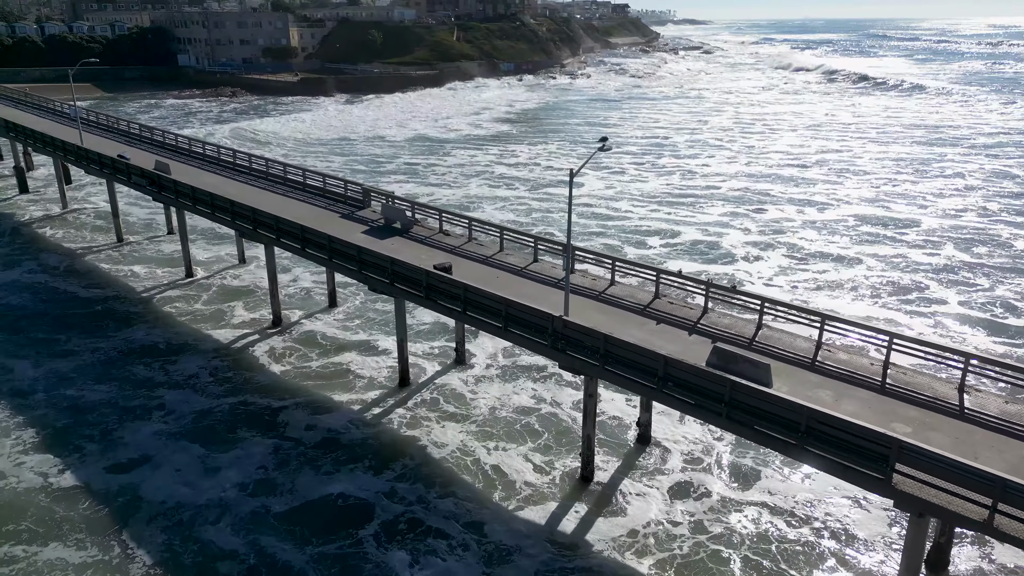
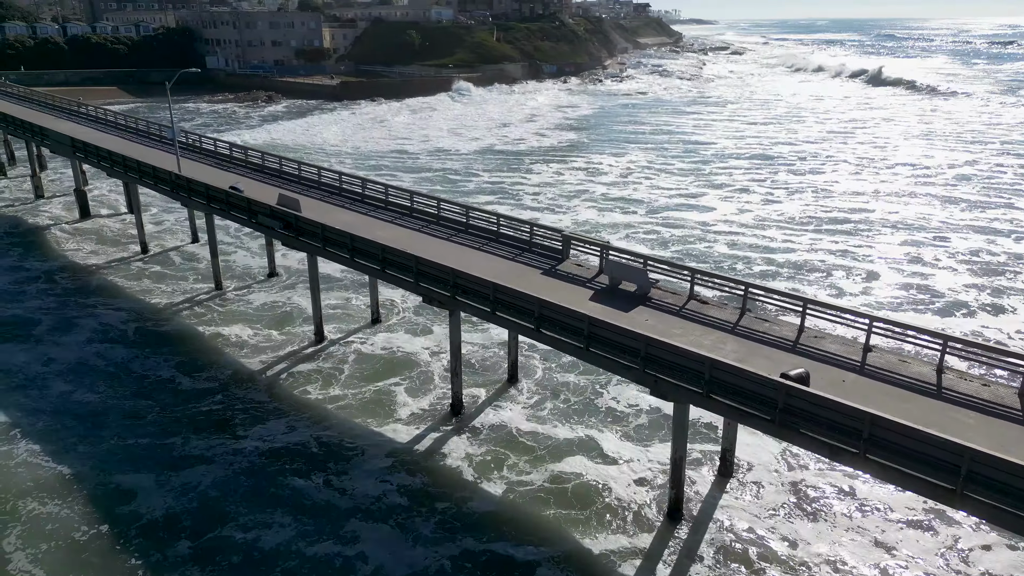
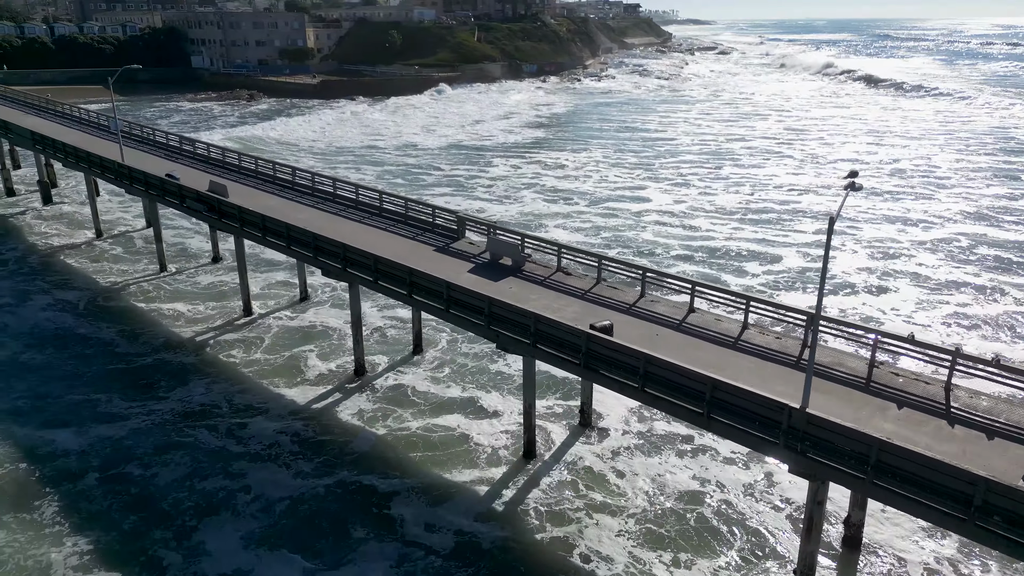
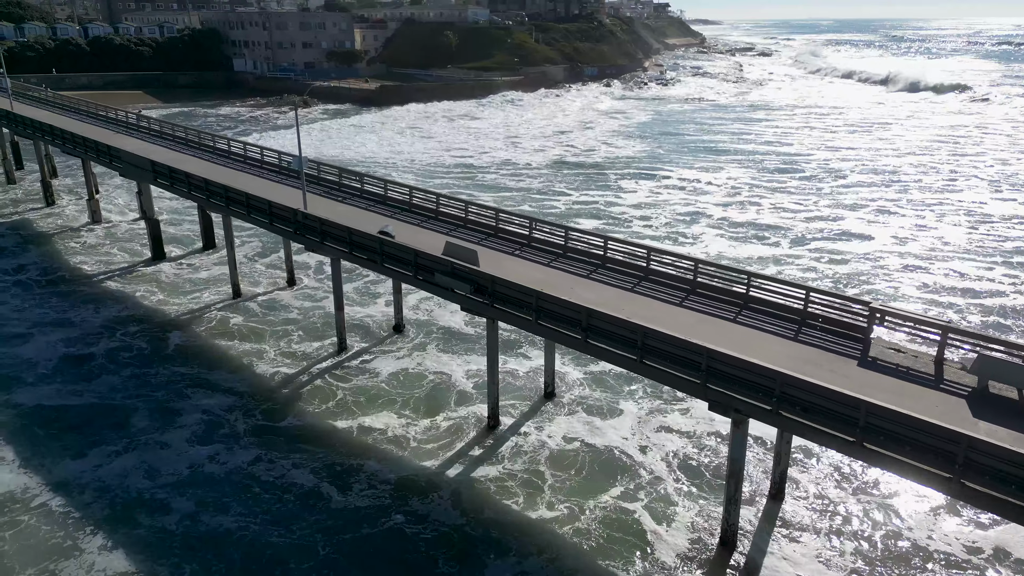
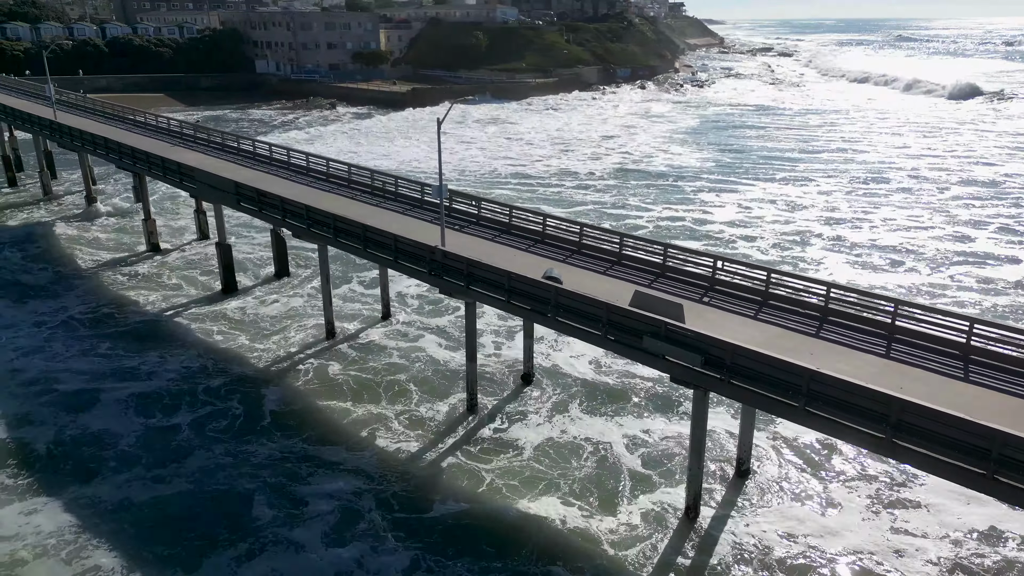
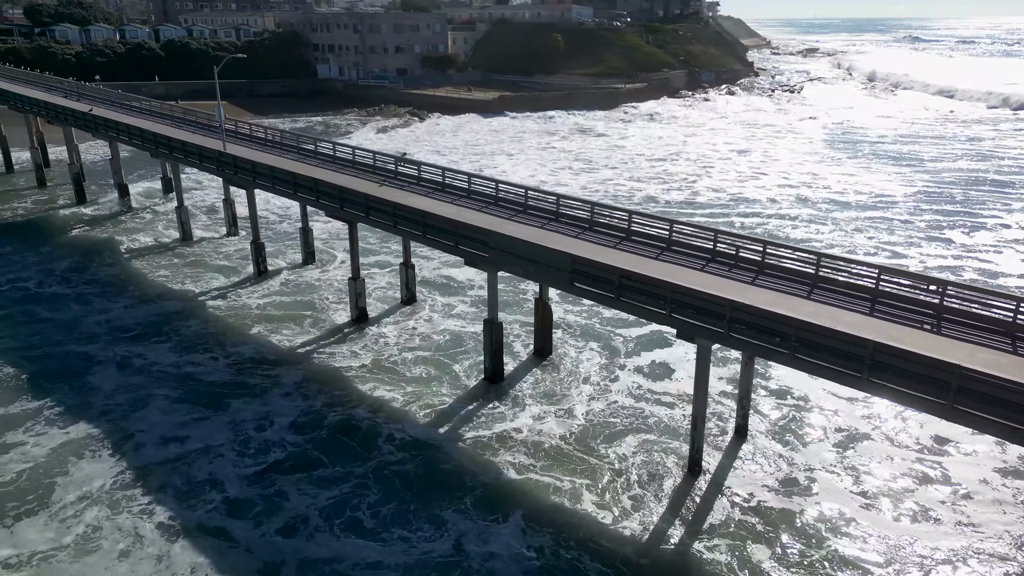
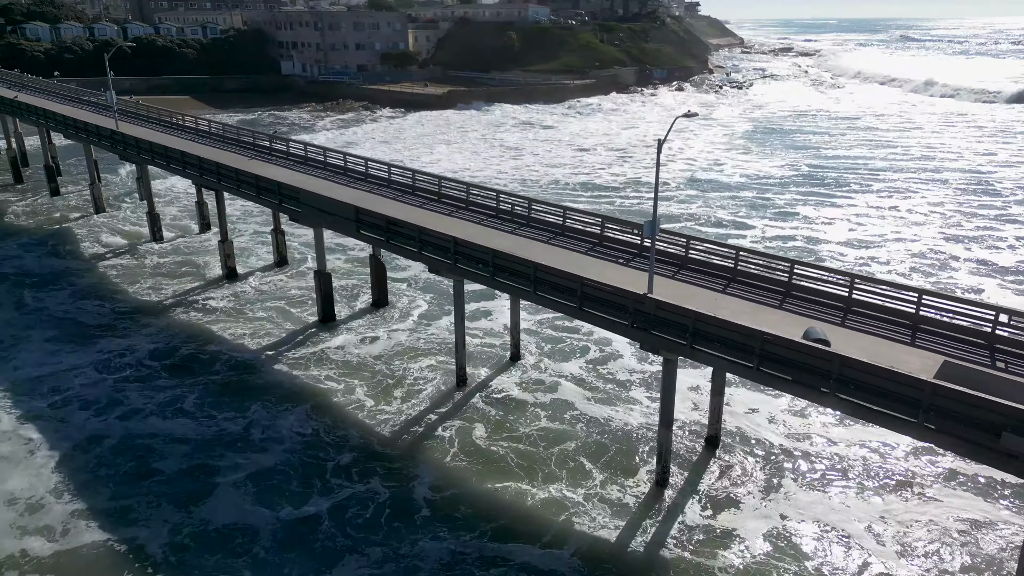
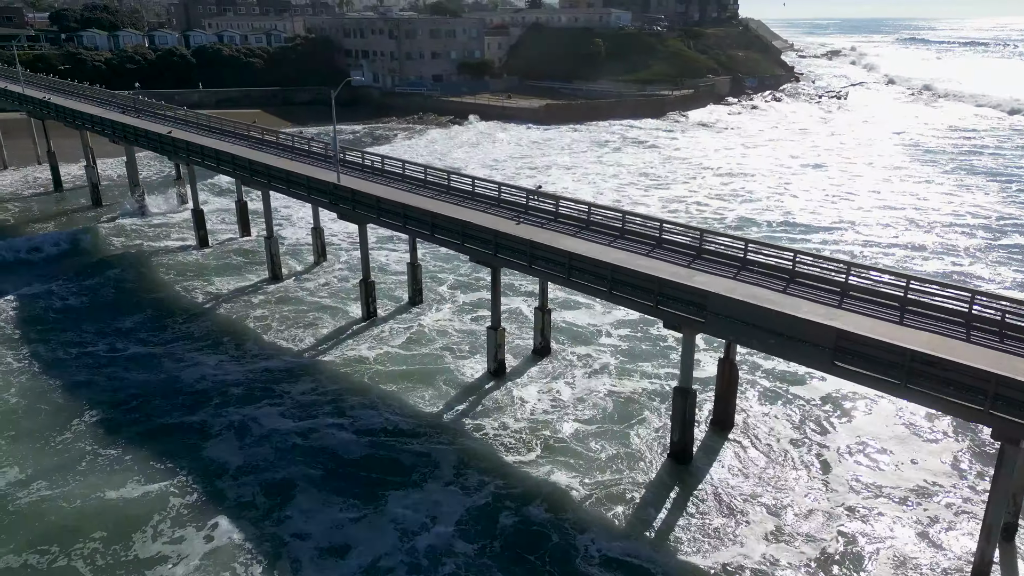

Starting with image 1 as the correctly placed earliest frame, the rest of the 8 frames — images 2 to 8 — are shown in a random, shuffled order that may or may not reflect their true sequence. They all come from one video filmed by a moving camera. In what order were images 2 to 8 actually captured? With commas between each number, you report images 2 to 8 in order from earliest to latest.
3, 2, 4, 5, 7, 6, 8
